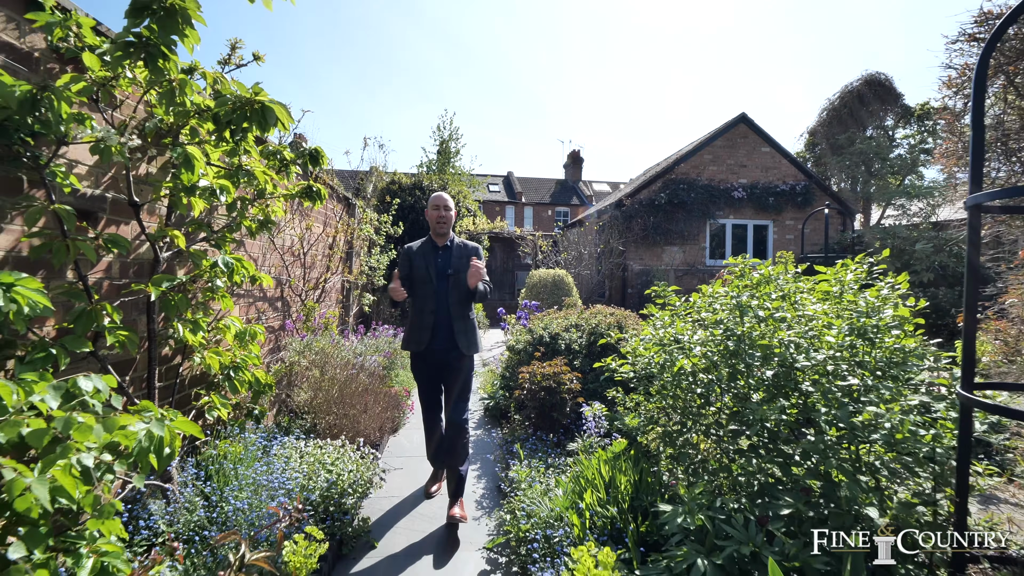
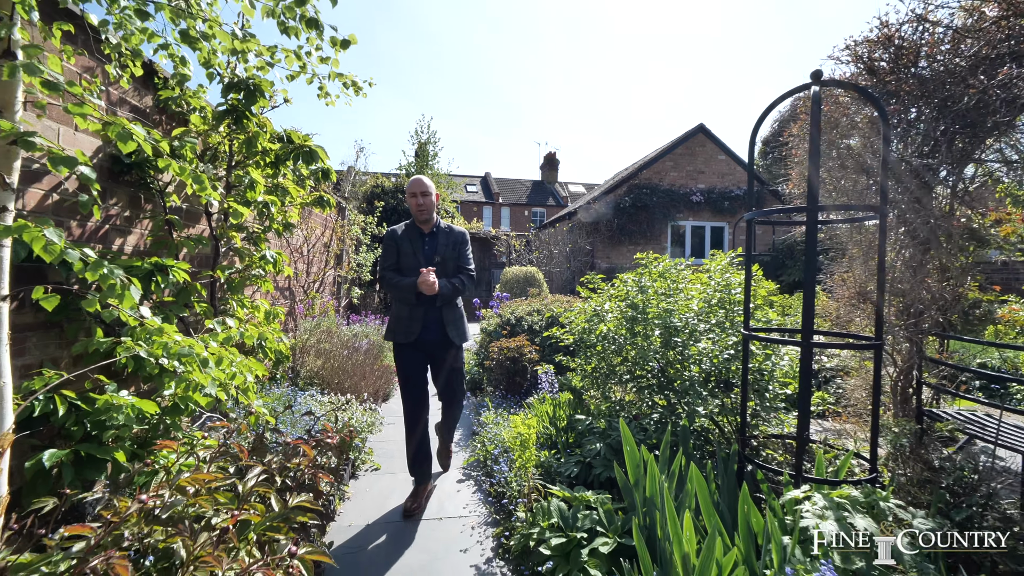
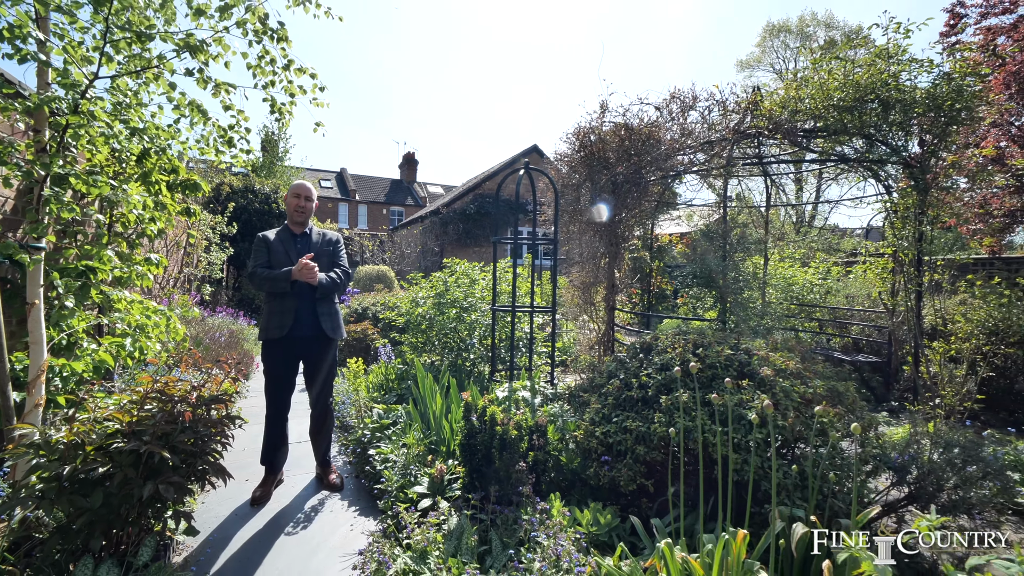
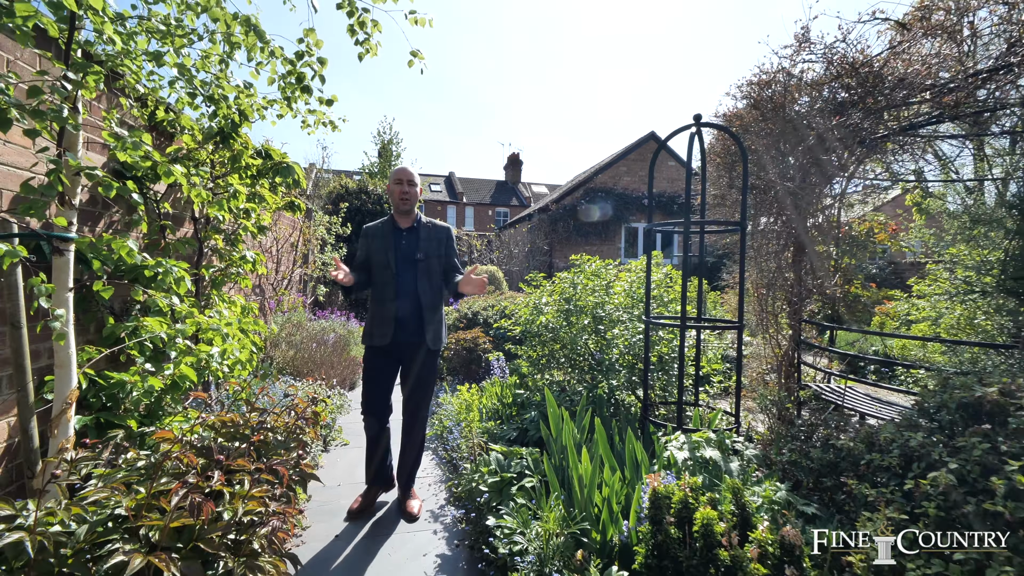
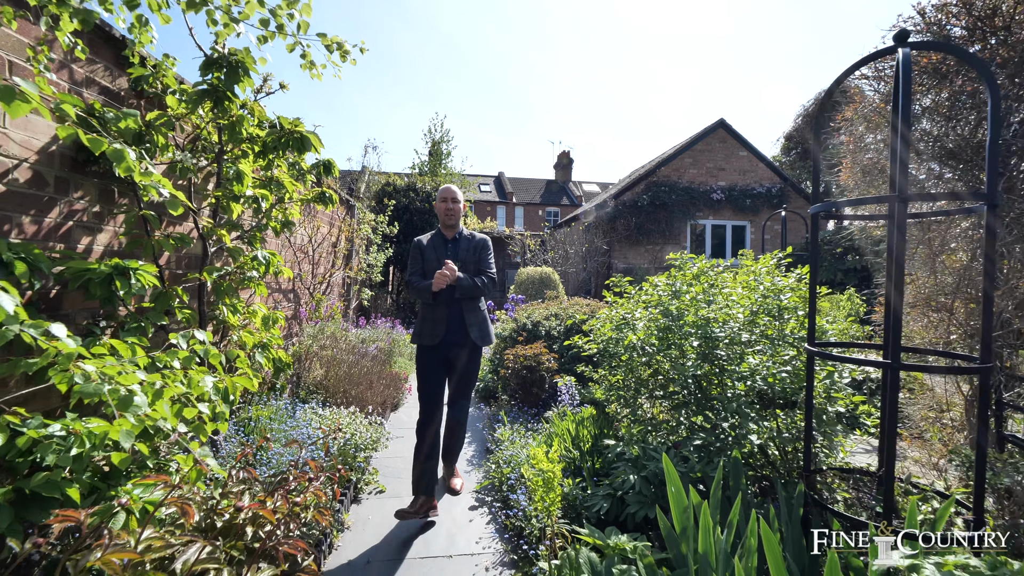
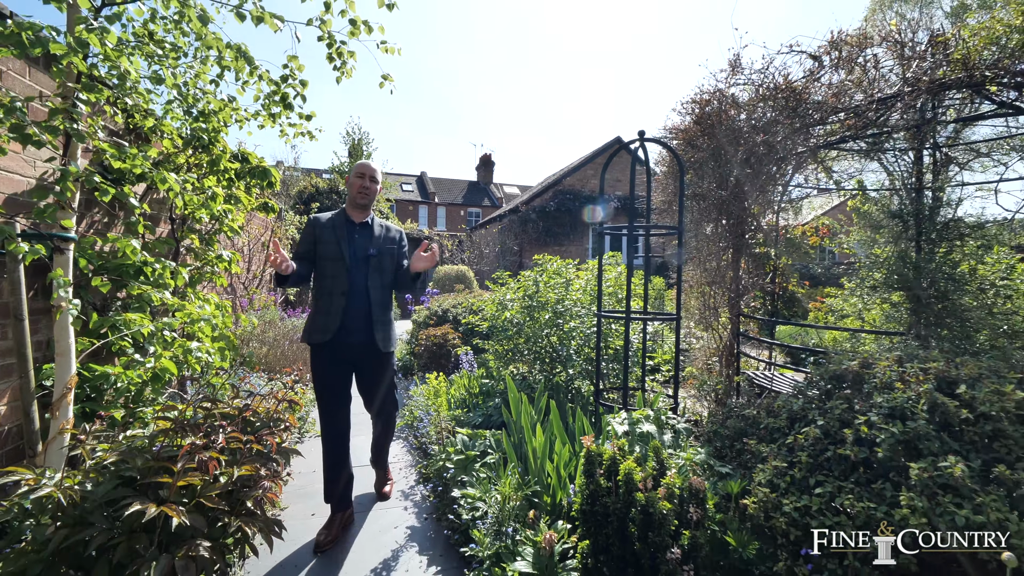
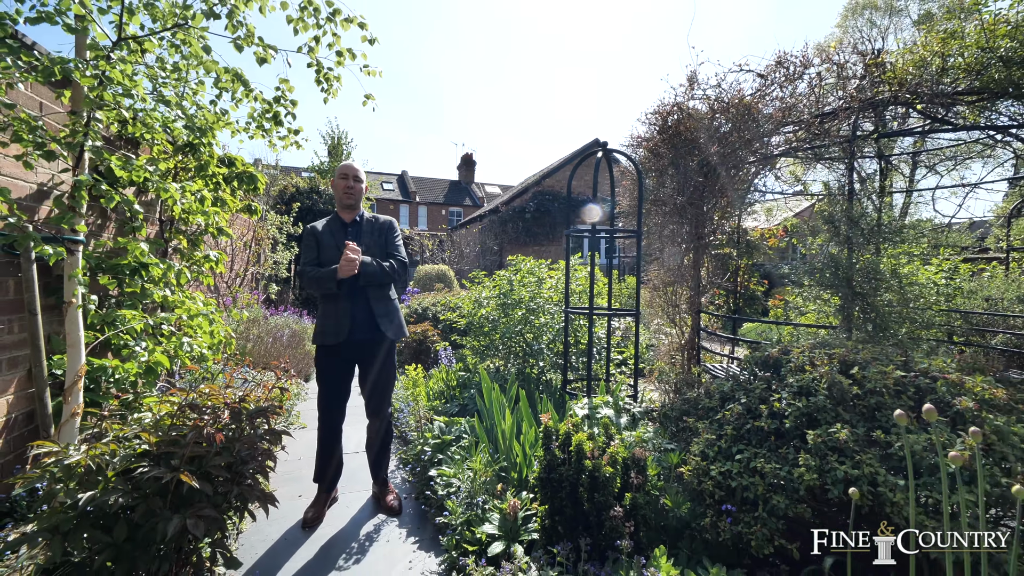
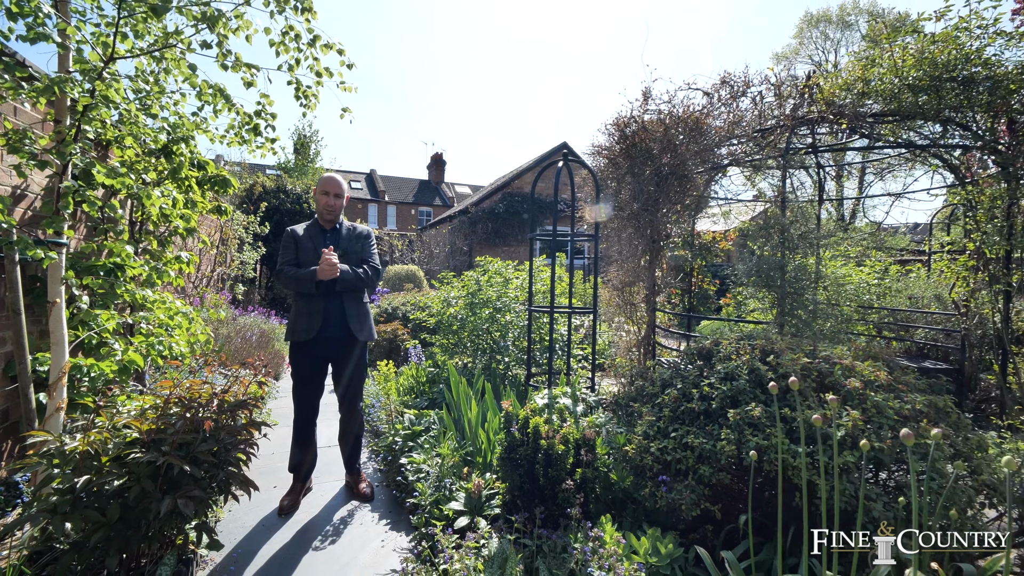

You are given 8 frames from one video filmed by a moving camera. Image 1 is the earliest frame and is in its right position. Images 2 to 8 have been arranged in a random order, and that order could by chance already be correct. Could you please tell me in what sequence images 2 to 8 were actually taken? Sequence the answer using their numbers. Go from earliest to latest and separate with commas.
5, 2, 4, 6, 7, 8, 3
